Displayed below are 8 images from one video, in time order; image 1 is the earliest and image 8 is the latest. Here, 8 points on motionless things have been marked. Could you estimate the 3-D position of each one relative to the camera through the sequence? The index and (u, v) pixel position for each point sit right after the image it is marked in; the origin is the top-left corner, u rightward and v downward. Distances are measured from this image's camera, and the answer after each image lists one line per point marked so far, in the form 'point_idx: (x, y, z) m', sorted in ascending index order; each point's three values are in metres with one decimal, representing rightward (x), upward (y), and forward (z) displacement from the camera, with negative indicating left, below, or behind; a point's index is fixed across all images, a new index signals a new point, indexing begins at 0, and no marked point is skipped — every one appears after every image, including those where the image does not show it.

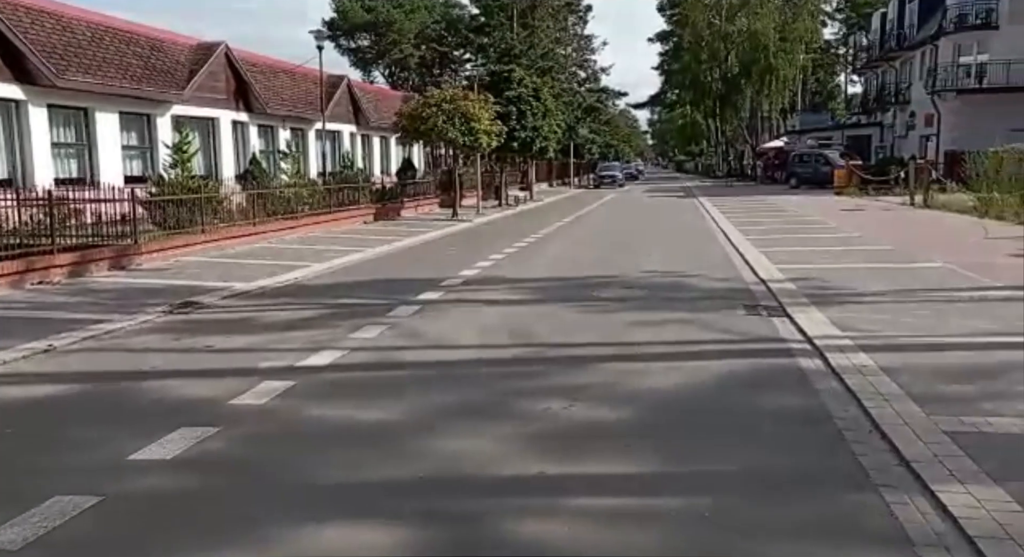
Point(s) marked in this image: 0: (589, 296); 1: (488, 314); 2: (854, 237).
0: (+1.1, -0.3, +11.2) m
1: (-0.3, -0.5, +9.9) m
2: (+7.9, +0.9, +18.3) m
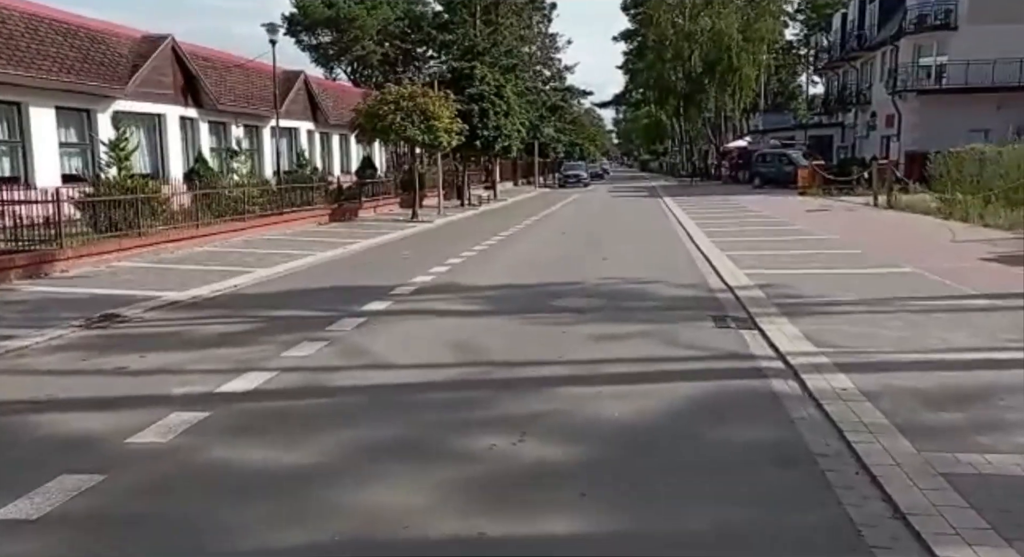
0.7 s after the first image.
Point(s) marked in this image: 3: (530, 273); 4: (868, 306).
0: (+0.5, -0.4, +10.5) m
1: (-0.9, -0.6, +9.1) m
2: (+6.9, +0.8, +17.9) m
3: (+0.4, +0.1, +14.2) m
4: (+4.4, -0.3, +9.8) m
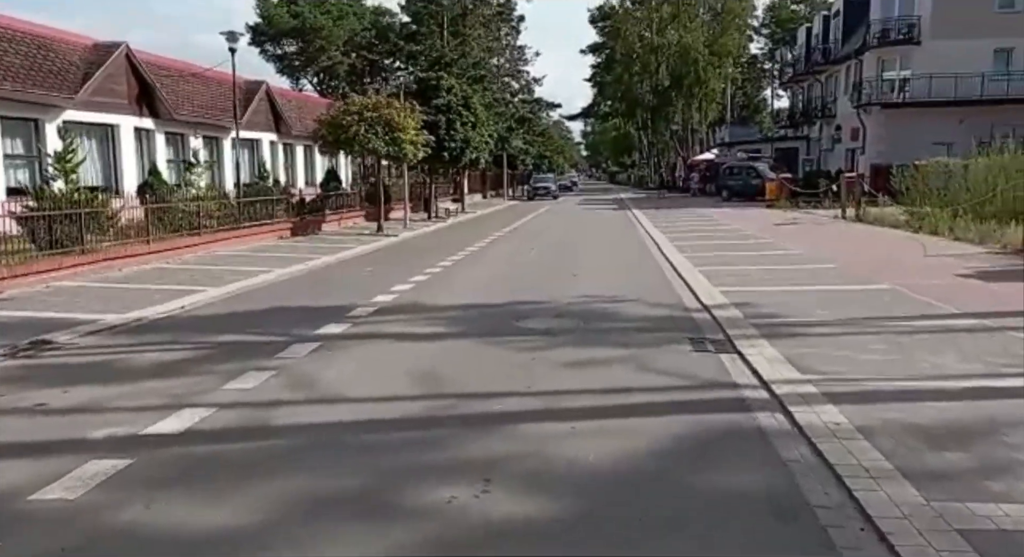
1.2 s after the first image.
0: (0.0, -0.6, +9.9) m
1: (-1.2, -0.8, +8.5) m
2: (+6.2, +0.5, +17.6) m
3: (-0.2, -0.2, +13.6) m
4: (+4.0, -0.6, +9.4) m
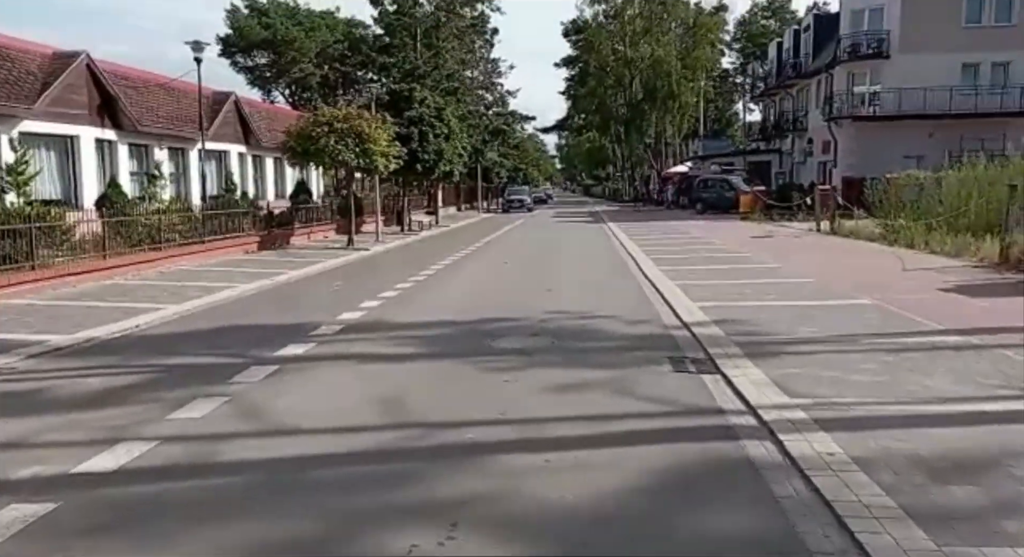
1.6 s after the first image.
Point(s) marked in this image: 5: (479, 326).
0: (-0.3, -0.8, +9.5) m
1: (-1.5, -1.0, +8.0) m
2: (+5.6, +0.2, +17.3) m
3: (-0.7, -0.5, +13.1) m
4: (+3.6, -0.7, +9.0) m
5: (-0.4, -0.6, +11.1) m
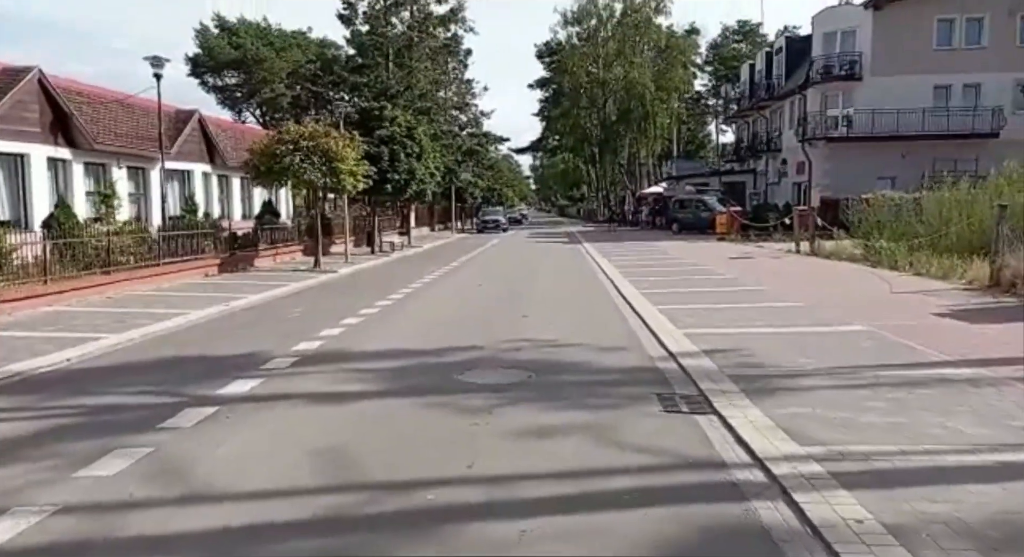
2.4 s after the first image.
0: (-0.6, -1.1, +8.5) m
1: (-1.8, -1.2, +7.0) m
2: (+5.1, -0.3, +16.6) m
3: (-1.1, -0.9, +12.2) m
4: (+3.3, -1.0, +8.2) m
5: (-0.8, -1.0, +10.1) m
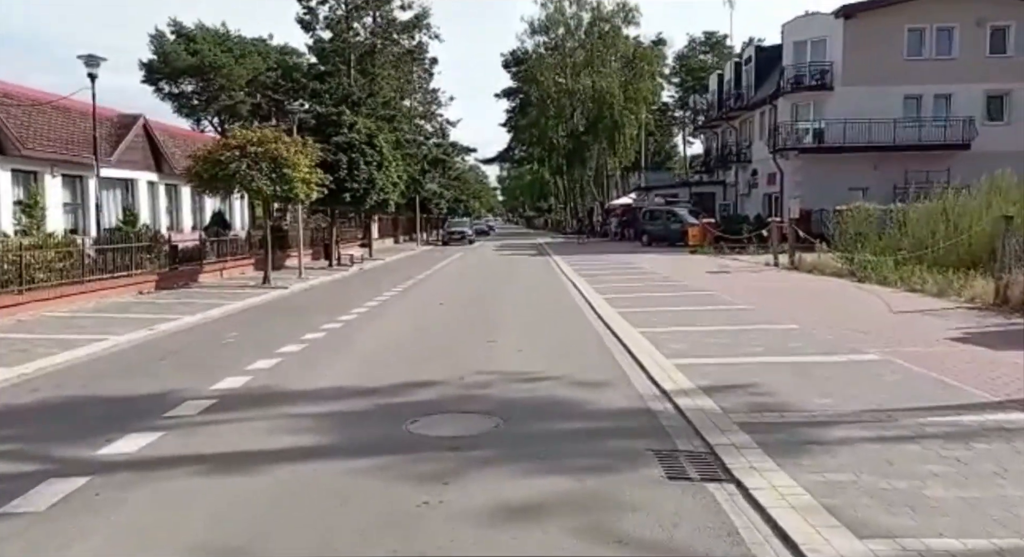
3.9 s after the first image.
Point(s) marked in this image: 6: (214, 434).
0: (-0.9, -1.4, +6.9) m
1: (-2.0, -1.5, +5.3) m
2: (+4.4, -0.6, +15.2) m
3: (-1.6, -1.2, +10.5) m
4: (+3.0, -1.3, +6.7) m
5: (-1.2, -1.2, +8.5) m
6: (-2.7, -1.4, +7.1) m
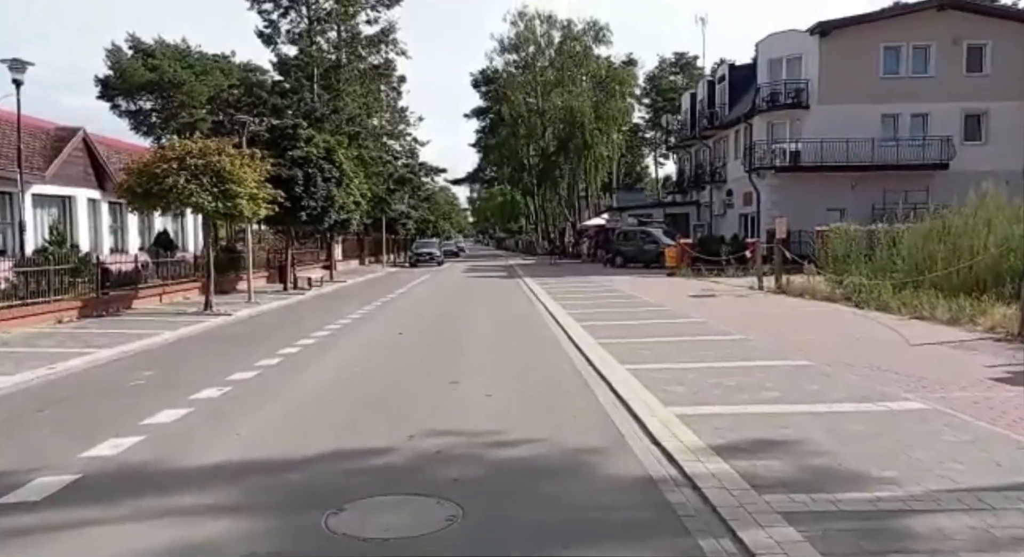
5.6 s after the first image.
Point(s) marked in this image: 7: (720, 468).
0: (-1.2, -1.6, +4.9) m
1: (-2.2, -1.7, +3.3) m
2: (+3.9, -1.1, +13.4) m
3: (-1.9, -1.5, +8.5) m
4: (+2.8, -1.5, +4.9) m
5: (-1.5, -1.5, +6.5) m
6: (-2.9, -1.6, +5.0) m
7: (+1.6, -1.4, +6.4) m
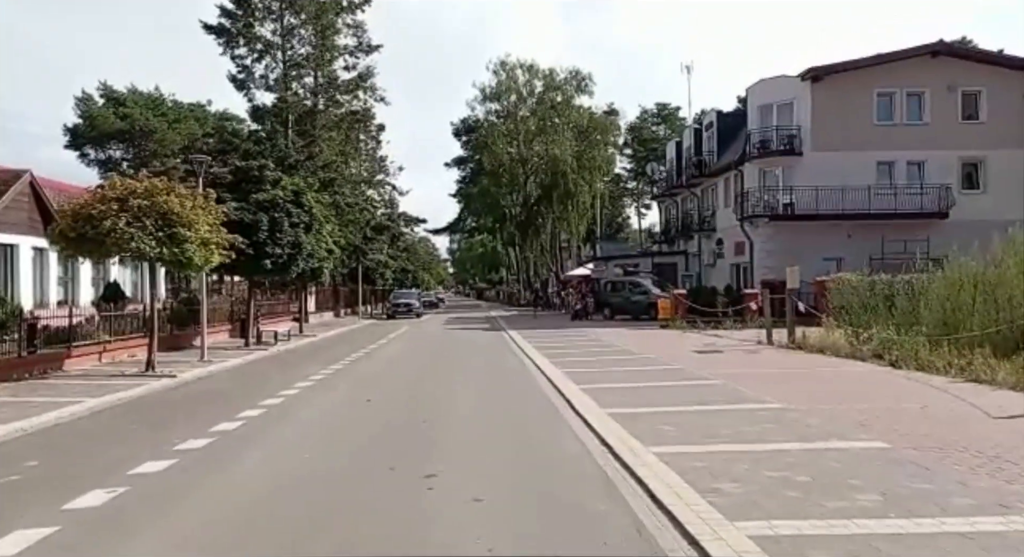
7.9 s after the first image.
0: (-1.1, -1.9, +2.4) m
1: (-2.1, -1.8, +0.7) m
2: (+3.8, -1.9, +11.0) m
3: (-1.9, -2.0, +6.0) m
4: (+2.9, -1.7, +2.5) m
5: (-1.4, -1.9, +4.0) m
6: (-2.8, -1.9, +2.4) m
7: (+1.7, -1.8, +3.9) m
